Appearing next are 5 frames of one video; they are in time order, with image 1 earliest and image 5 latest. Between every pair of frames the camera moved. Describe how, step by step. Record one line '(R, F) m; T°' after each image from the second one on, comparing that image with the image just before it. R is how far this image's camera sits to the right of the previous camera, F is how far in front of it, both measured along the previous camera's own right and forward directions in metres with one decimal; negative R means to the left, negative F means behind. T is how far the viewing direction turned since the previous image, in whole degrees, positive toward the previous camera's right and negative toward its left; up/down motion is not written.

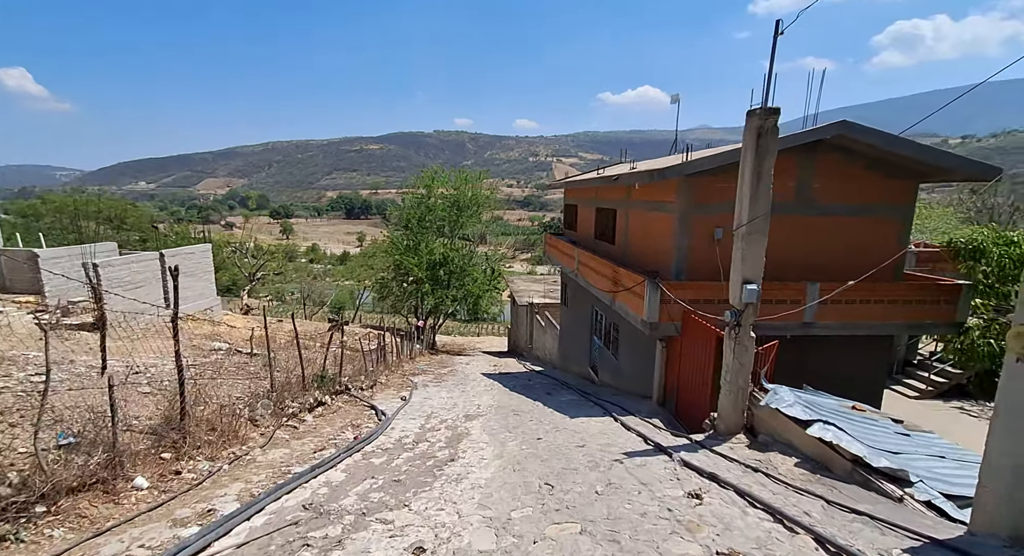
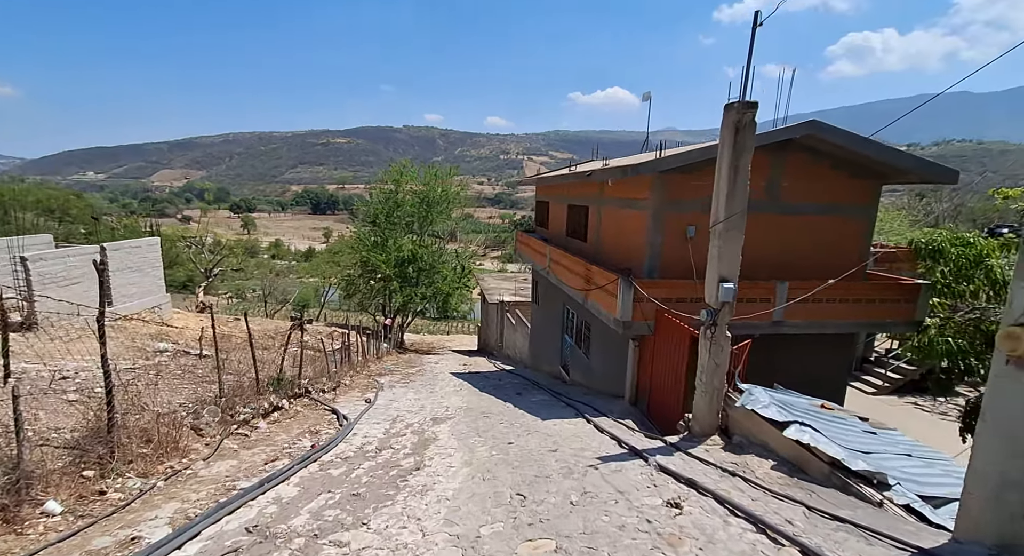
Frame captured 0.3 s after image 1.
(0.0, +0.3) m; +3°
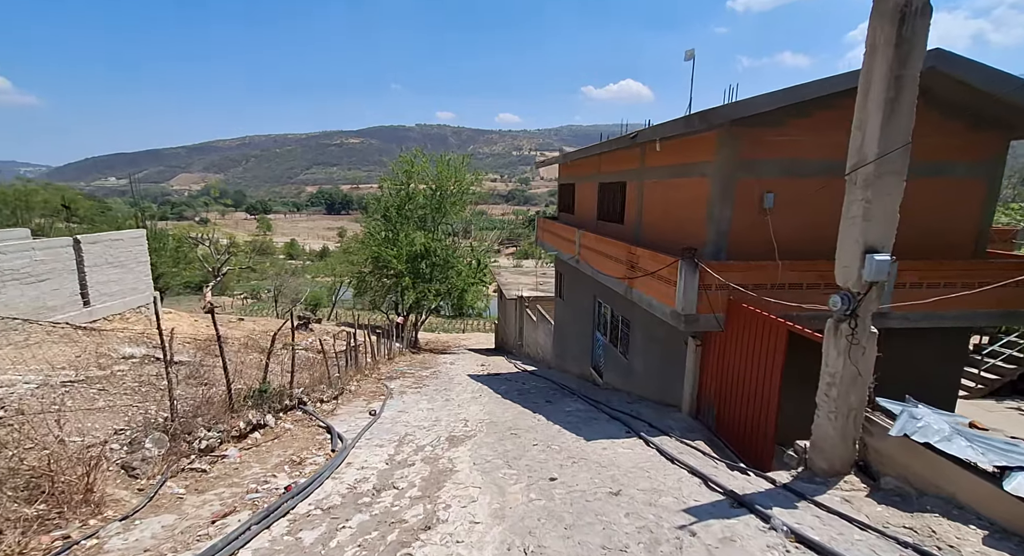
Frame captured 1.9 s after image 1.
(-0.2, +1.6) m; -2°
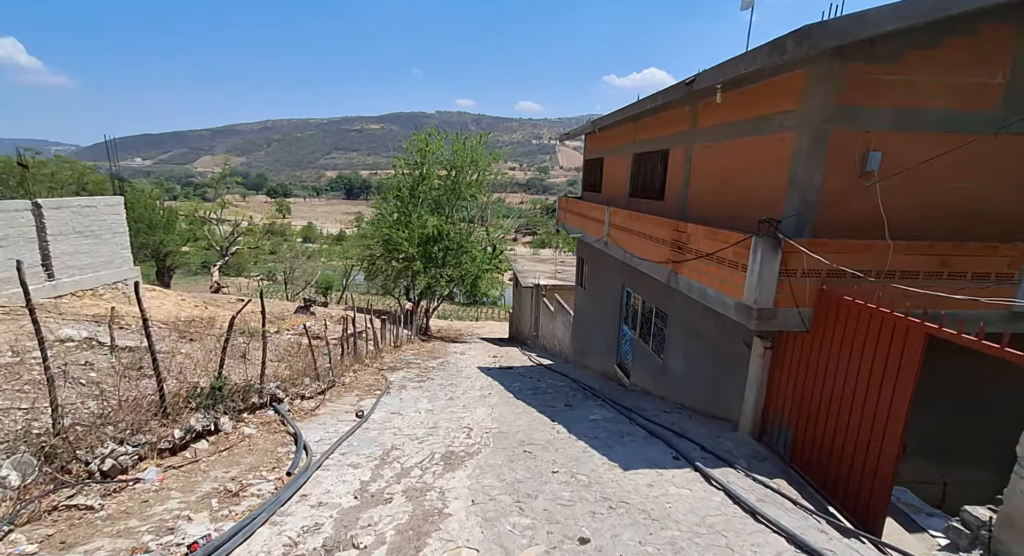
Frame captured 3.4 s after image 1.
(0.0, +1.5) m; -2°
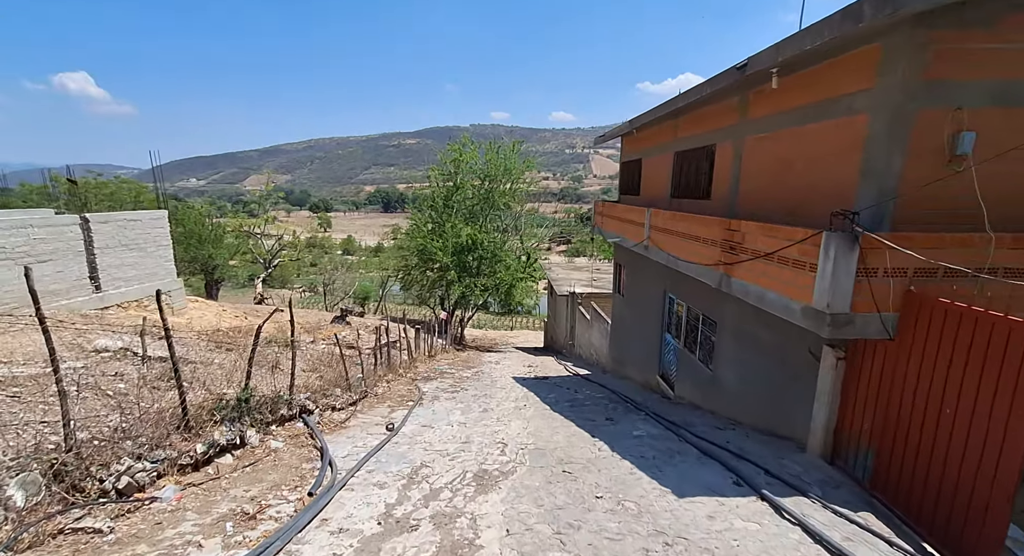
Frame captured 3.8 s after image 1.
(0.0, +0.4) m; -4°
